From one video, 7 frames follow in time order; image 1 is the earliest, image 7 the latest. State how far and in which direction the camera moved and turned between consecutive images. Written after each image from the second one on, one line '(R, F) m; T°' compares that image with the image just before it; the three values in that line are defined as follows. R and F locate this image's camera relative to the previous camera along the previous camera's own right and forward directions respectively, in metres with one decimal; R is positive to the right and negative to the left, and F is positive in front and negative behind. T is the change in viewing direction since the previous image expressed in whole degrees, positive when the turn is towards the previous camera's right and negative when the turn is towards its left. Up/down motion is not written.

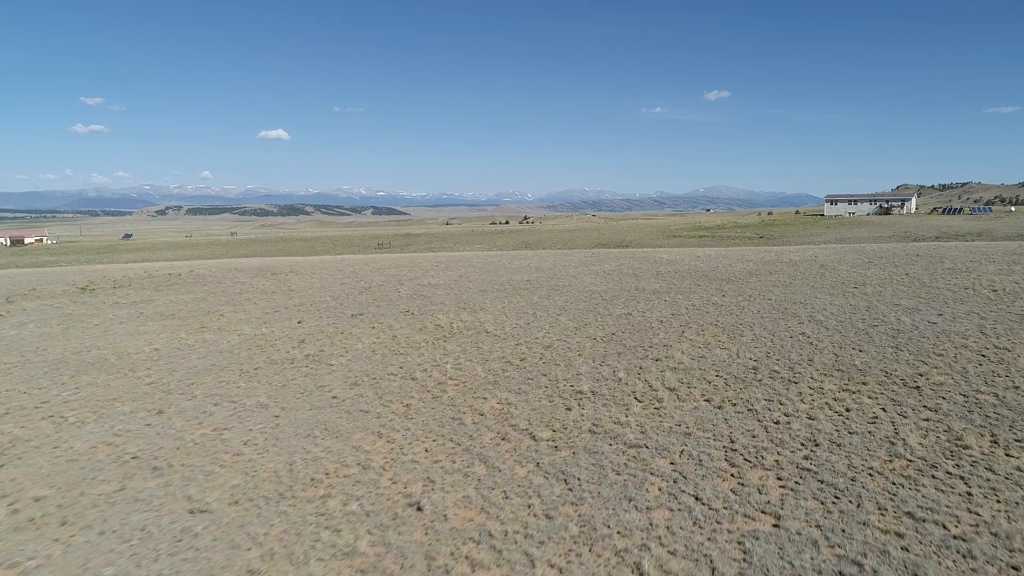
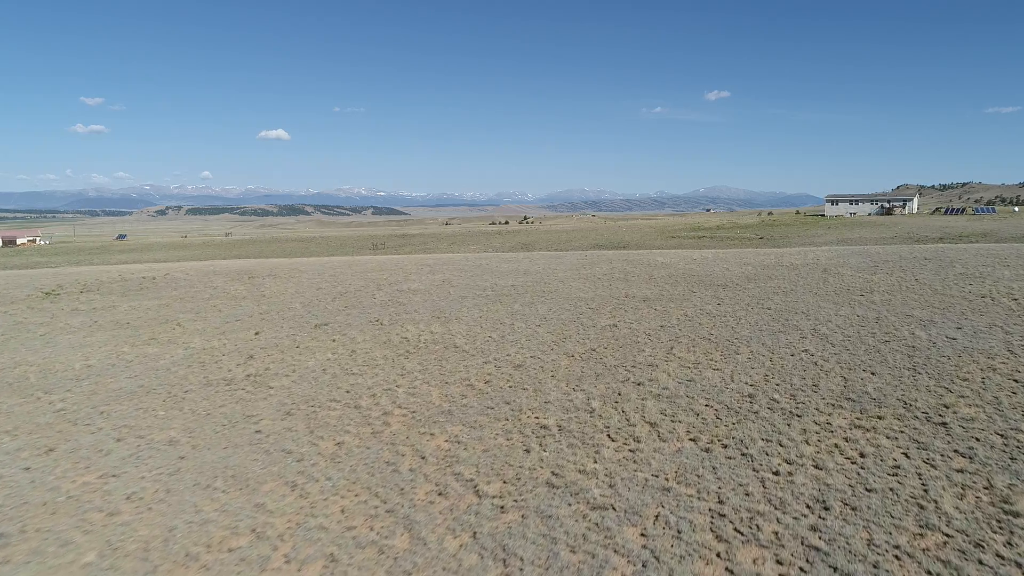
(+0.6, +1.7) m; 0°
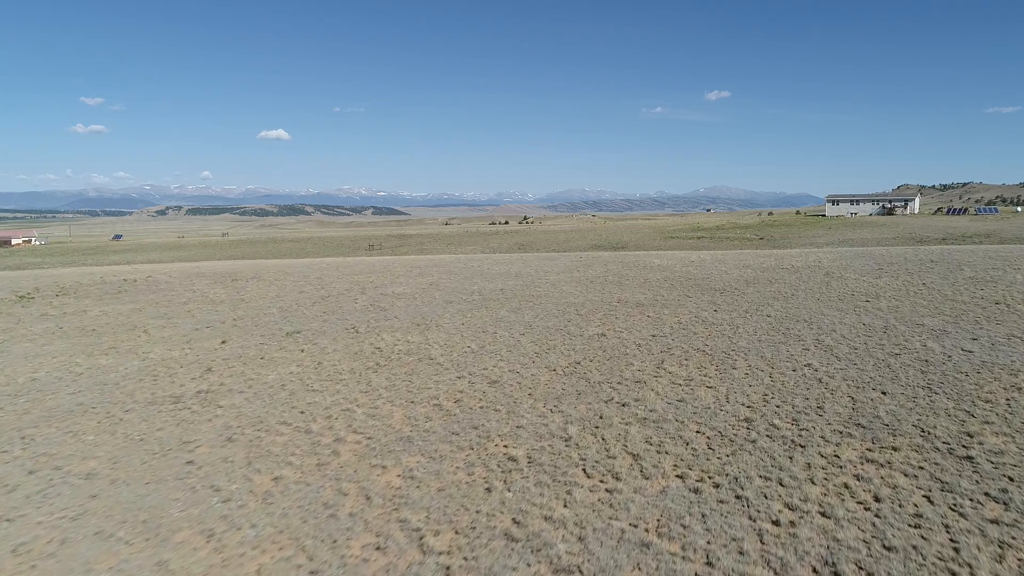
(+0.4, +1.2) m; 0°
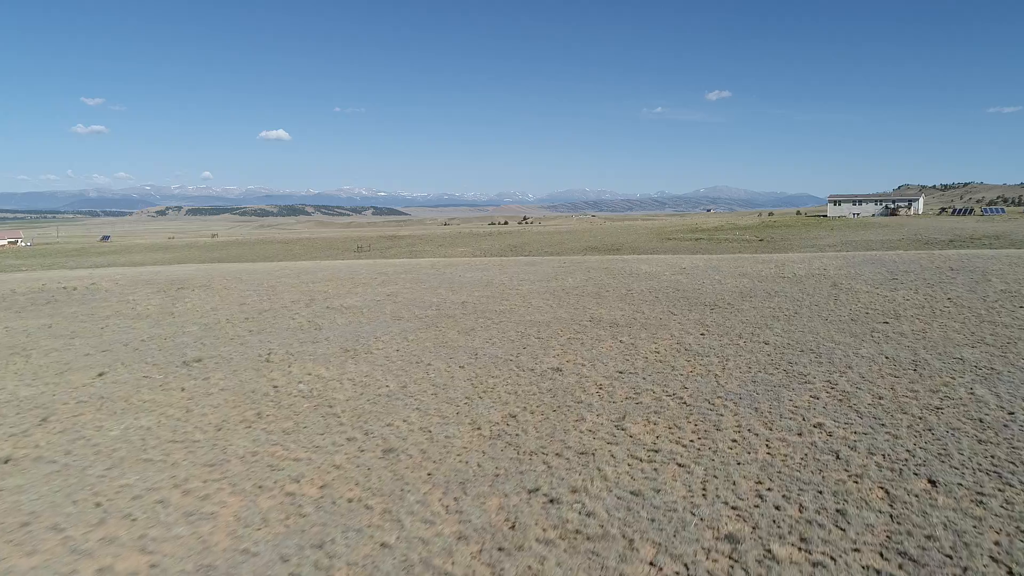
(+1.1, +3.2) m; 0°
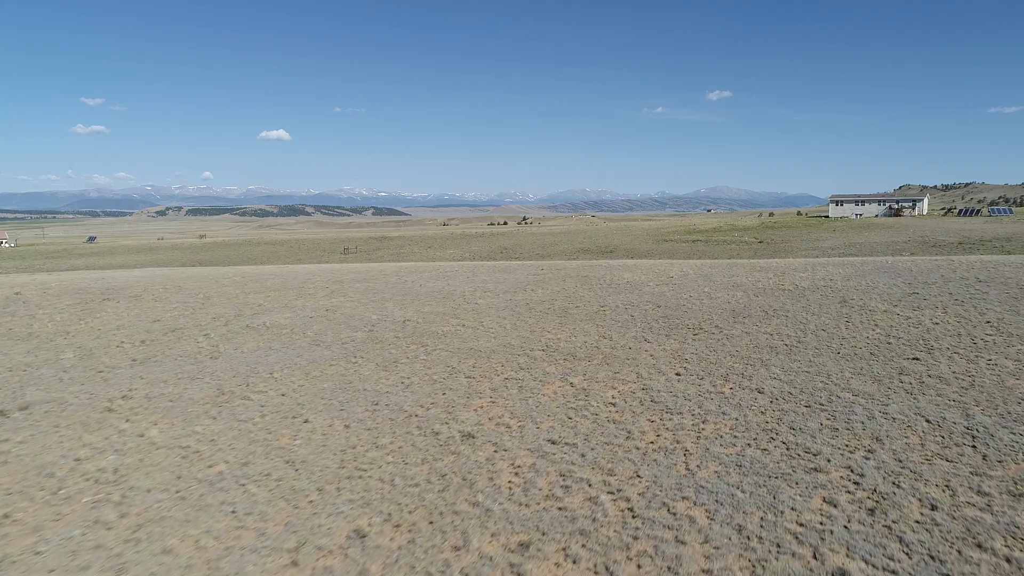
(+1.3, +3.6) m; 0°
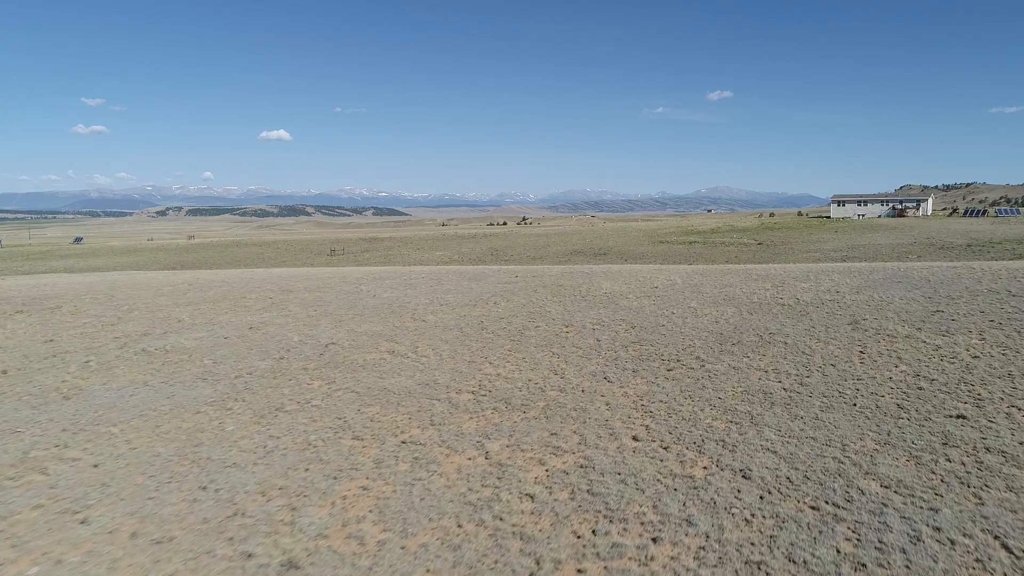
(+1.2, +3.3) m; 0°
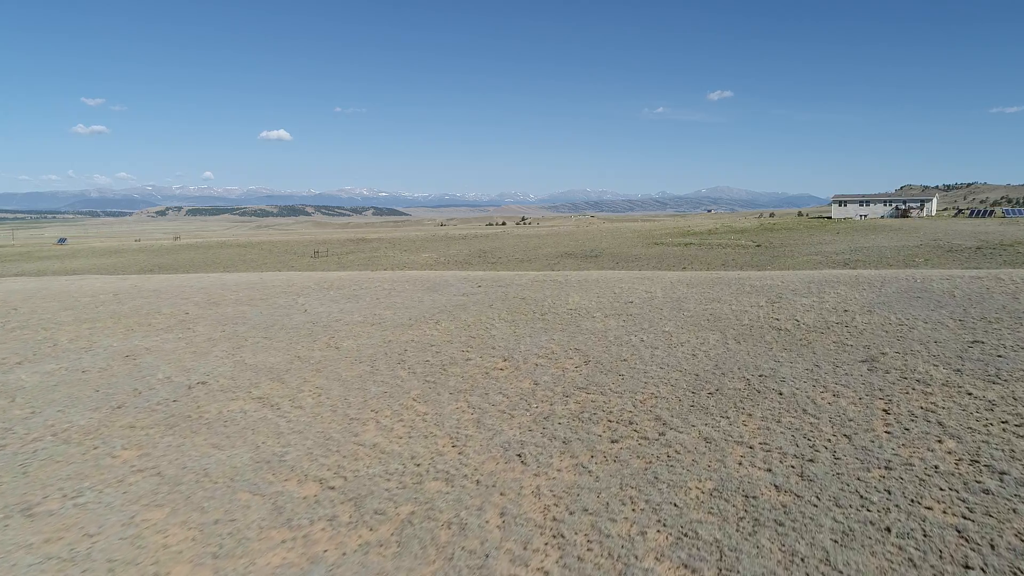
(+1.3, +3.7) m; 0°
